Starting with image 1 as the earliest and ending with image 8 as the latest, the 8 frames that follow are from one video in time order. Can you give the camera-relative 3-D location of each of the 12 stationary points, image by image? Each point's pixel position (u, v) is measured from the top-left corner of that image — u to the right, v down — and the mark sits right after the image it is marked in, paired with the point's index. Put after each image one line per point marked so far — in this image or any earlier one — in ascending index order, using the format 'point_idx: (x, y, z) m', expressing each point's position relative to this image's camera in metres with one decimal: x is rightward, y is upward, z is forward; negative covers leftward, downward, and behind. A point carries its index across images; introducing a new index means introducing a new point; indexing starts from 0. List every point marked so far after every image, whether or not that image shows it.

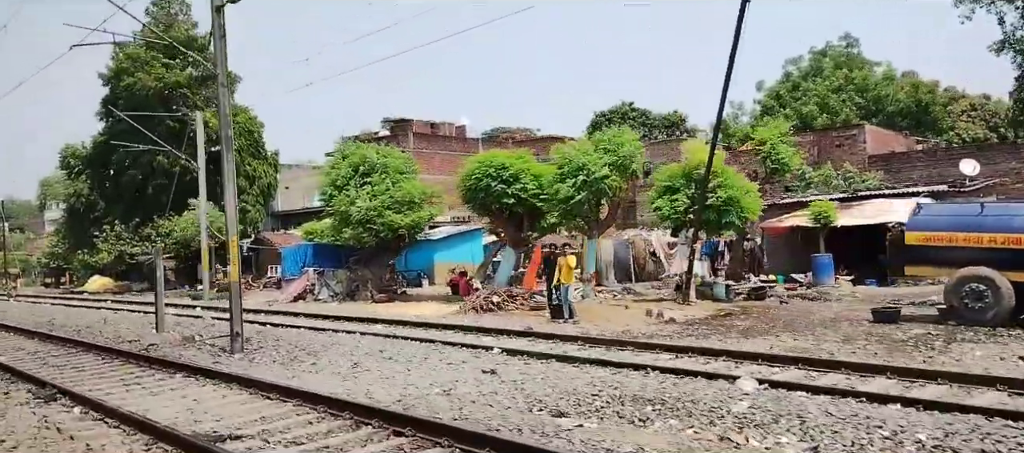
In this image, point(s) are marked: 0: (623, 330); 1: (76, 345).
0: (+2.1, -2.0, +17.2) m
1: (-9.4, -2.6, +19.4) m
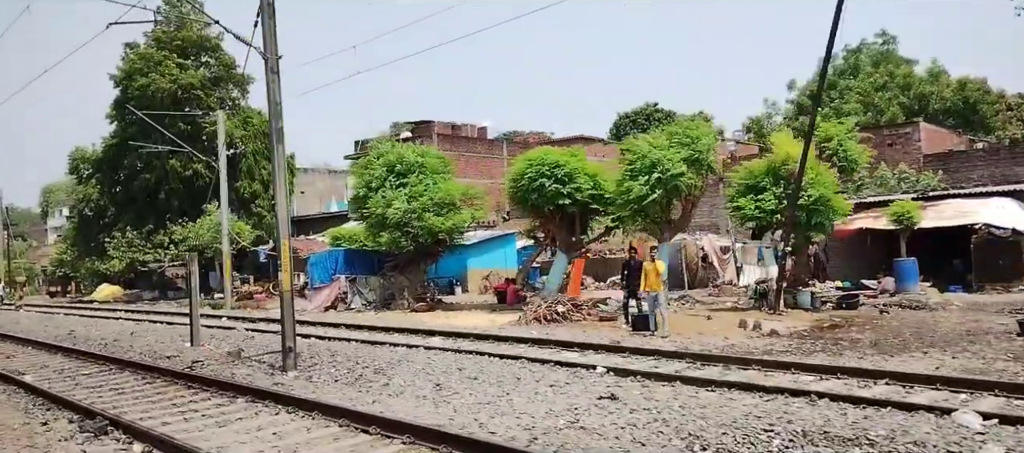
0: (+3.7, -2.0, +15.4) m
1: (-7.9, -2.7, +17.6) m
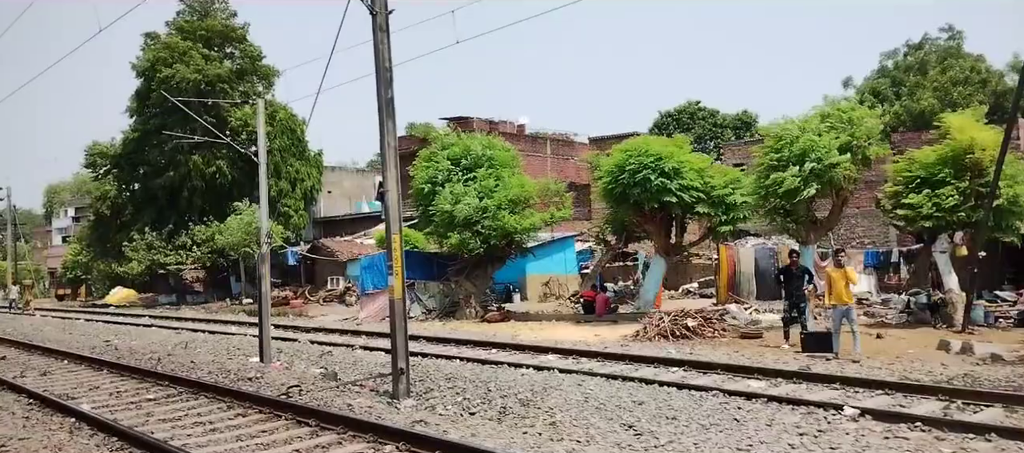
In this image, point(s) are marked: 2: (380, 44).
0: (+6.1, -2.0, +12.4) m
1: (-5.5, -2.6, +14.6) m
2: (-2.0, +2.8, +13.7) m
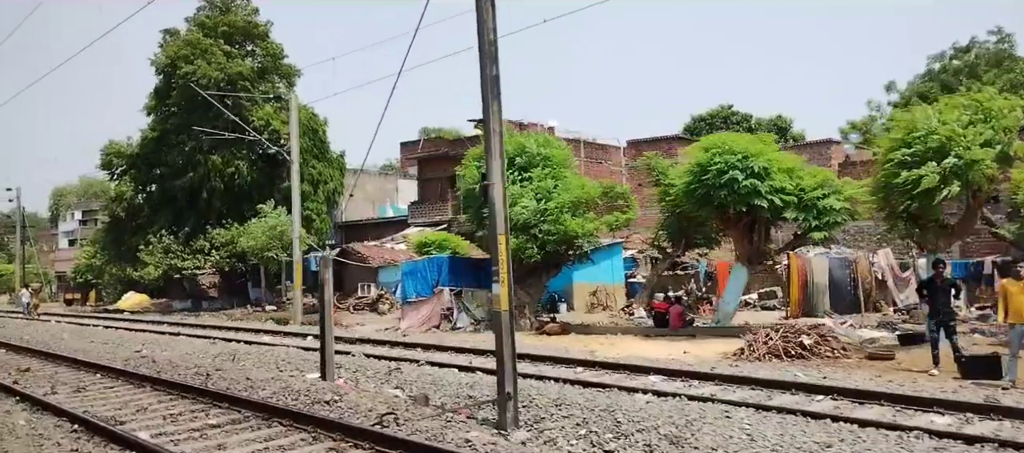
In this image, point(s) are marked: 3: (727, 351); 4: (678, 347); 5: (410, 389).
0: (+7.7, -2.1, +10.4) m
1: (-3.9, -2.5, +12.6) m
2: (-0.4, +2.8, +11.8) m
3: (+4.1, -2.4, +17.1) m
4: (+3.5, -2.6, +19.0) m
5: (-1.6, -2.5, +13.8) m
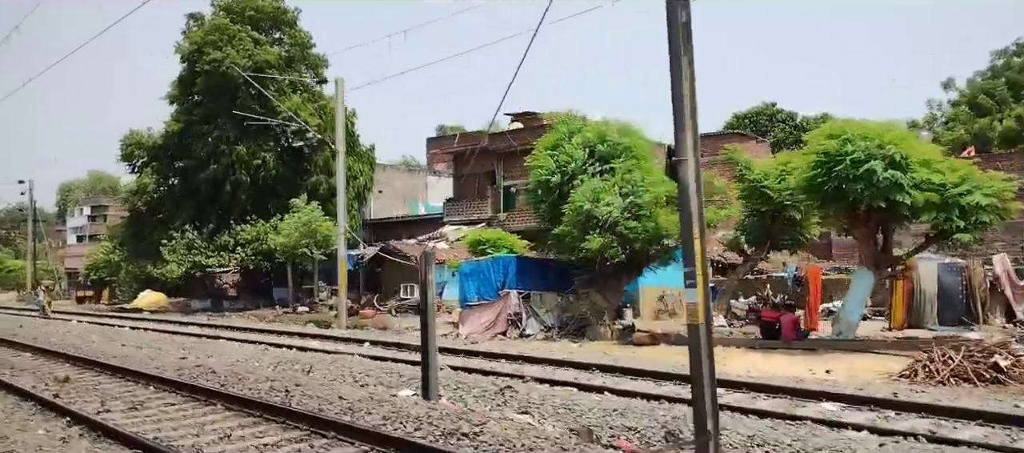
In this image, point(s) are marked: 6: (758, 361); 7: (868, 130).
0: (+9.7, -2.1, +8.0) m
1: (-1.8, -2.4, +10.2) m
2: (+1.7, +2.9, +9.4) m
3: (+6.2, -2.3, +14.6) m
4: (+5.6, -2.5, +16.5) m
5: (+0.4, -2.4, +11.4) m
6: (+4.8, -2.6, +17.7) m
7: (+7.2, +1.9, +18.0) m
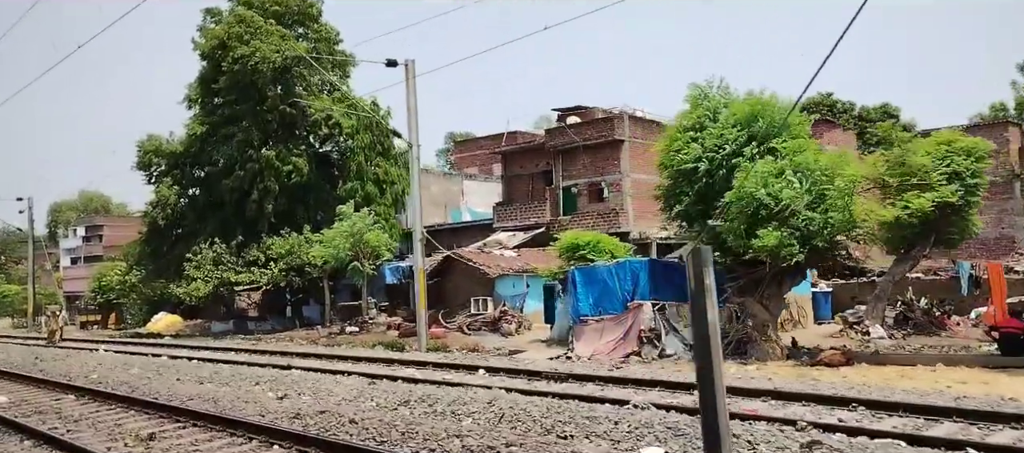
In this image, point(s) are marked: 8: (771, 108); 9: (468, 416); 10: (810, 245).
0: (+13.1, -1.6, +4.0) m
1: (+1.5, -2.2, +6.0) m
2: (+4.9, +3.2, +5.3) m
3: (+9.4, -2.0, +10.6) m
4: (+8.8, -2.2, +12.5) m
5: (+3.8, -2.1, +7.3) m
6: (+8.1, -2.3, +13.6) m
7: (+10.3, +2.2, +14.0) m
8: (+5.7, +2.6, +19.8) m
9: (-0.6, -2.6, +12.6) m
10: (+6.2, -0.4, +18.2) m
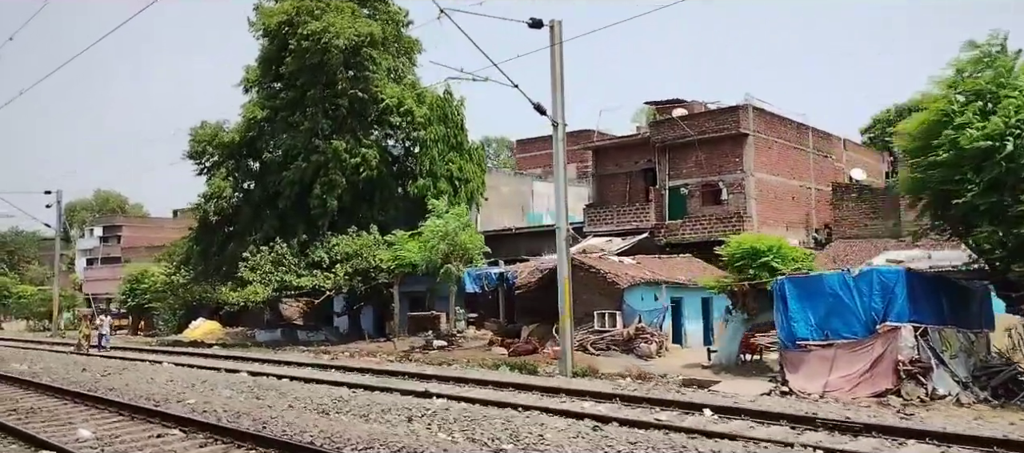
0: (+16.9, -1.6, -0.8) m
1: (+5.4, -2.0, +1.3) m
2: (+8.9, +3.3, +0.7) m
3: (+13.3, -2.0, +5.8) m
4: (+12.7, -2.2, +7.7) m
5: (+7.7, -2.0, +2.5) m
6: (+12.0, -2.3, +8.9) m
7: (+14.3, +2.1, +9.3) m
8: (+9.8, +2.6, +15.1) m
9: (+3.3, -2.4, +7.8) m
10: (+10.1, -0.4, +13.5) m
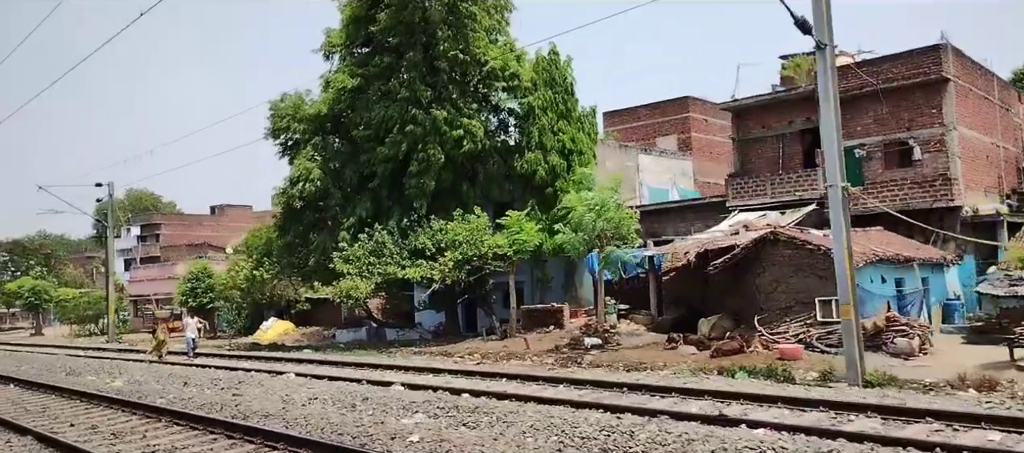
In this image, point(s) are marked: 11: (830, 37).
0: (+21.2, -0.6, -6.6) m
1: (+9.7, -1.3, -4.2) m
2: (+13.1, +4.1, -5.0) m
3: (+17.8, -1.1, +0.1) m
4: (+17.2, -1.3, +2.0) m
5: (+12.0, -1.2, -3.1) m
6: (+16.5, -1.4, +3.2) m
7: (+18.7, +3.1, +3.5) m
8: (+14.3, +3.5, +9.4) m
9: (+7.8, -1.7, +2.3) m
10: (+14.7, +0.5, +7.8) m
11: (+5.9, +3.4, +16.3) m
